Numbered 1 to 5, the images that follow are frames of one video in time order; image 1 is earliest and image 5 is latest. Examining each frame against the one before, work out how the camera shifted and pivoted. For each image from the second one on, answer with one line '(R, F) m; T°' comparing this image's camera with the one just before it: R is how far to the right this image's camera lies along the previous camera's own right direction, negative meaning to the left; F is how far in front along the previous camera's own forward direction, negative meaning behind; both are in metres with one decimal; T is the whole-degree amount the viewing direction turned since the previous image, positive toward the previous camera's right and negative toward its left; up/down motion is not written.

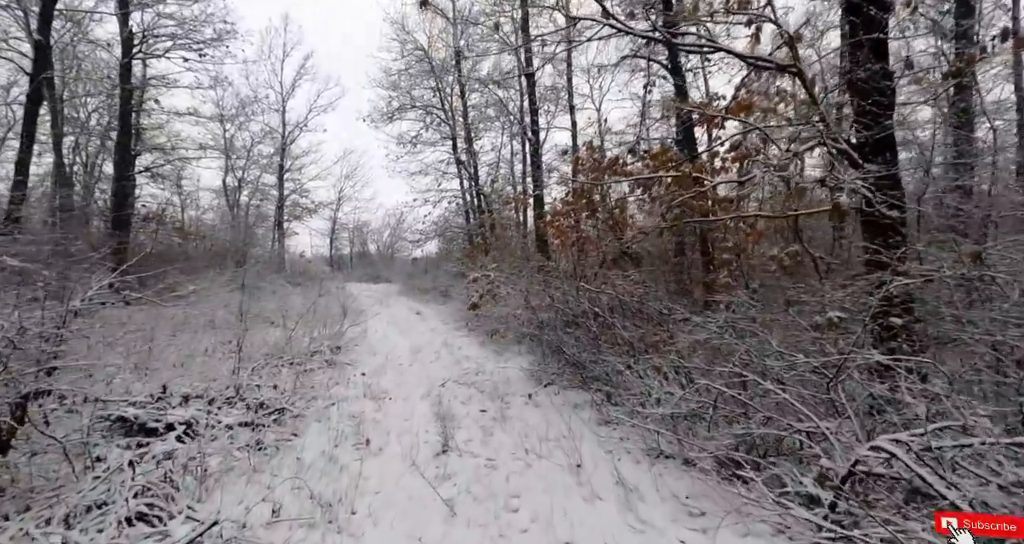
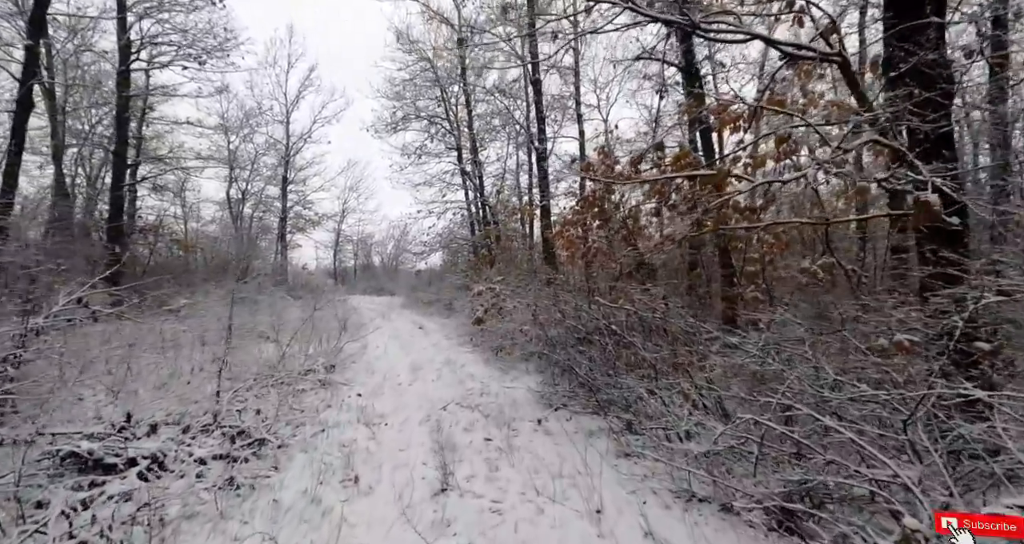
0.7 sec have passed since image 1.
(0.0, +0.5) m; -1°
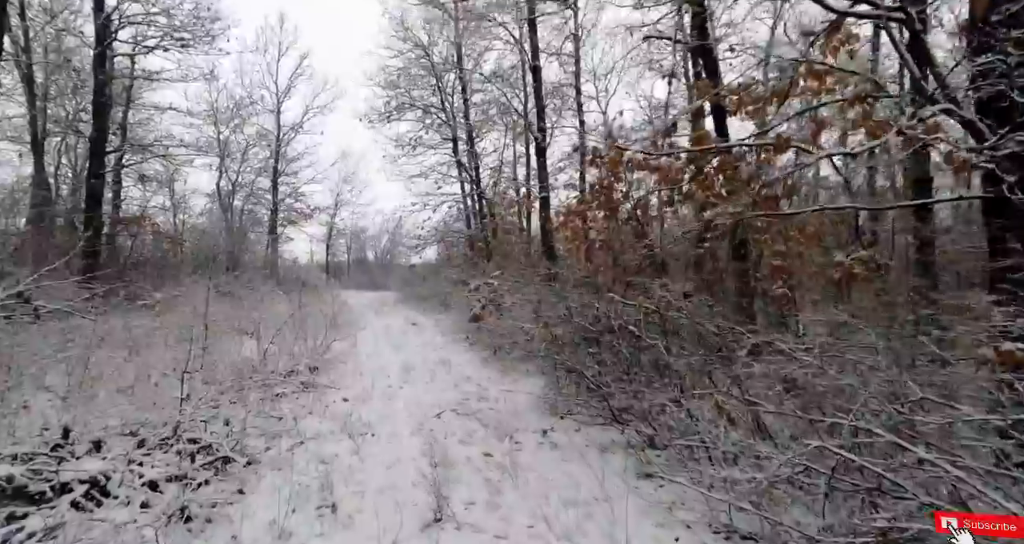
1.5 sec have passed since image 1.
(-0.1, +0.6) m; +1°
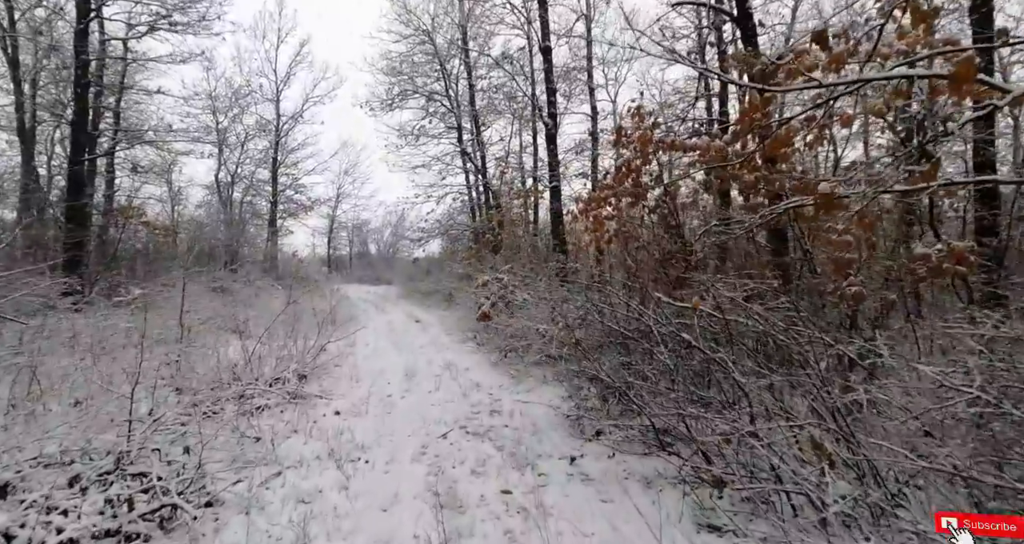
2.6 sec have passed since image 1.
(-0.2, +0.9) m; 0°
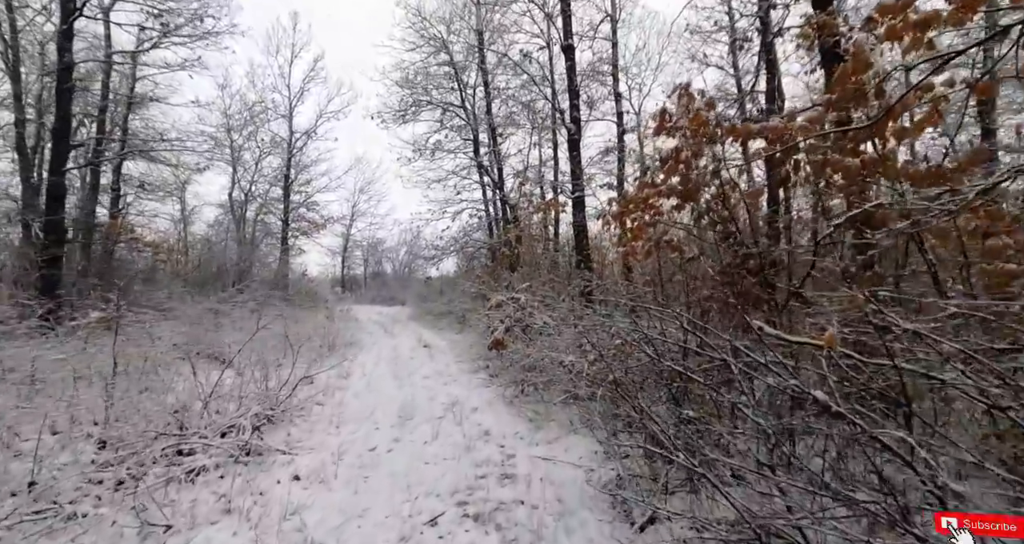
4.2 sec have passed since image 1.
(0.0, +1.3) m; -2°
